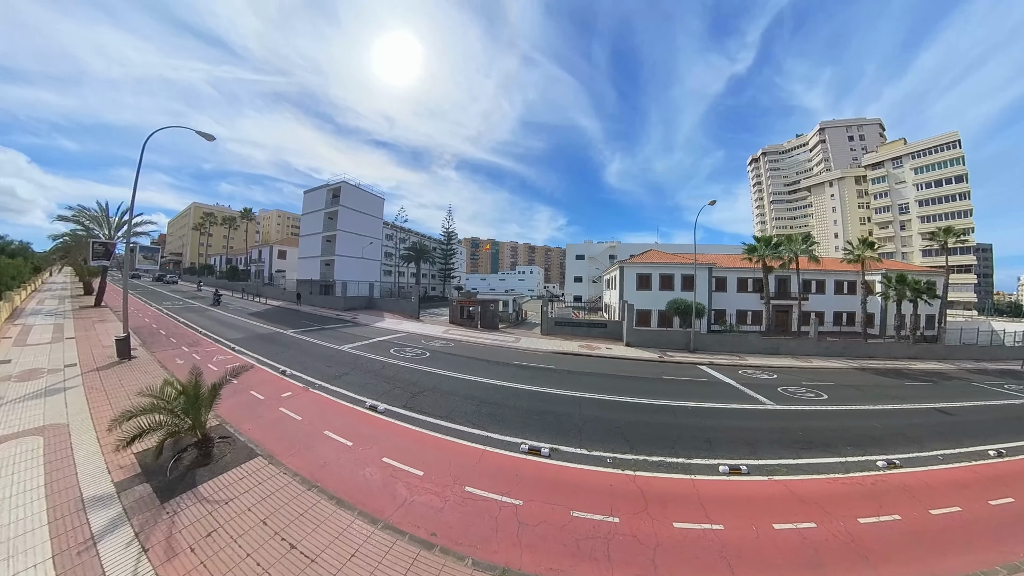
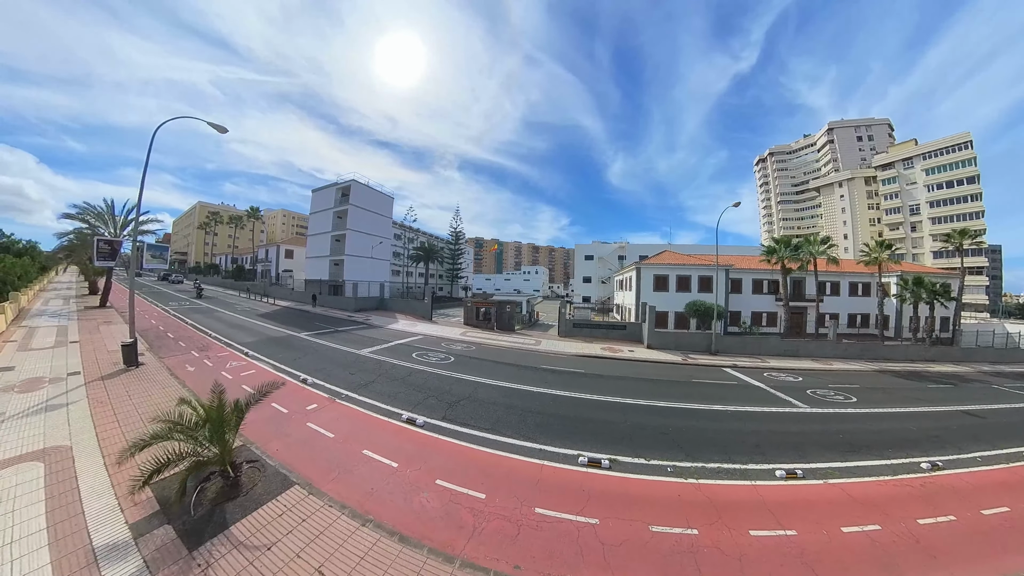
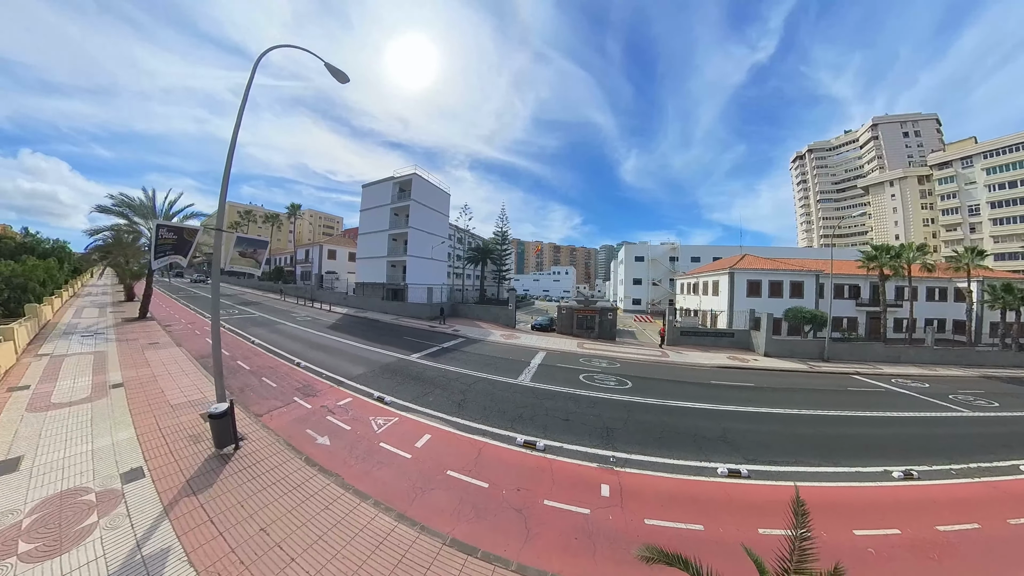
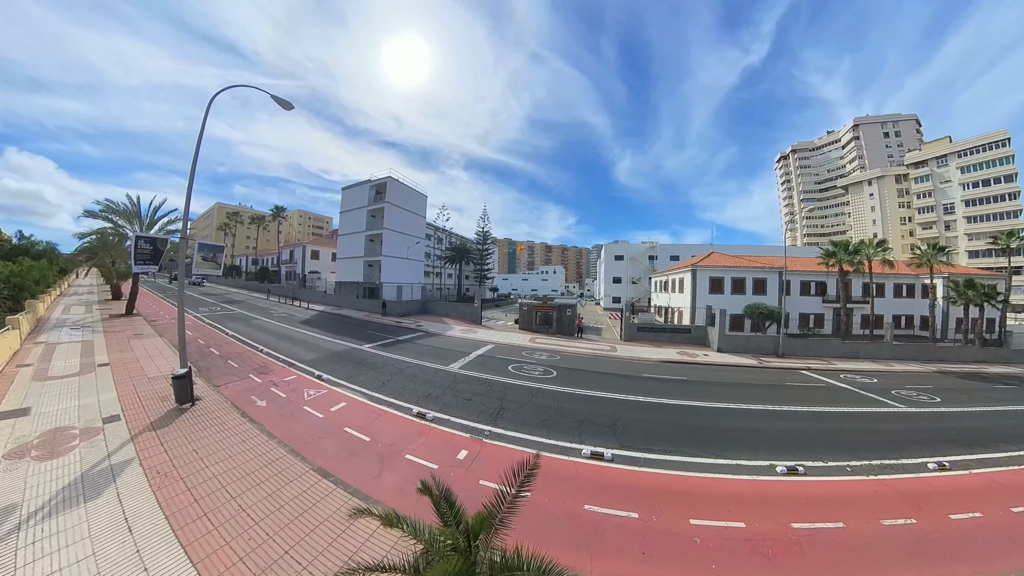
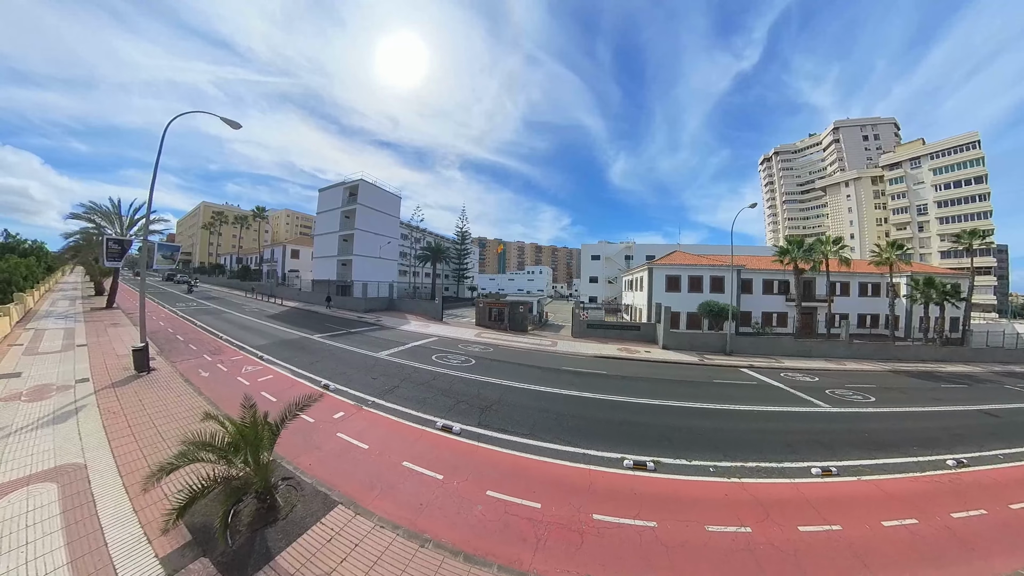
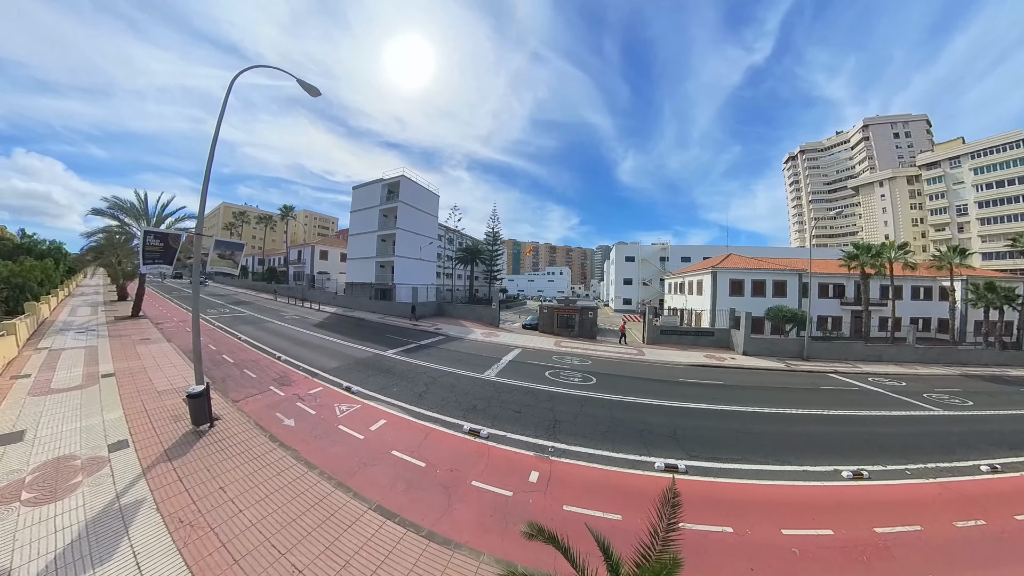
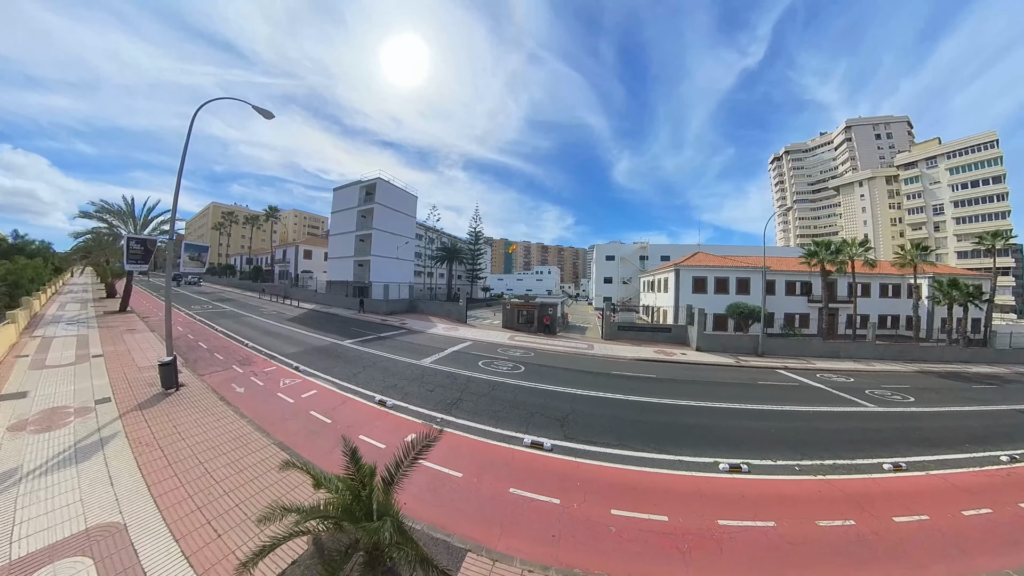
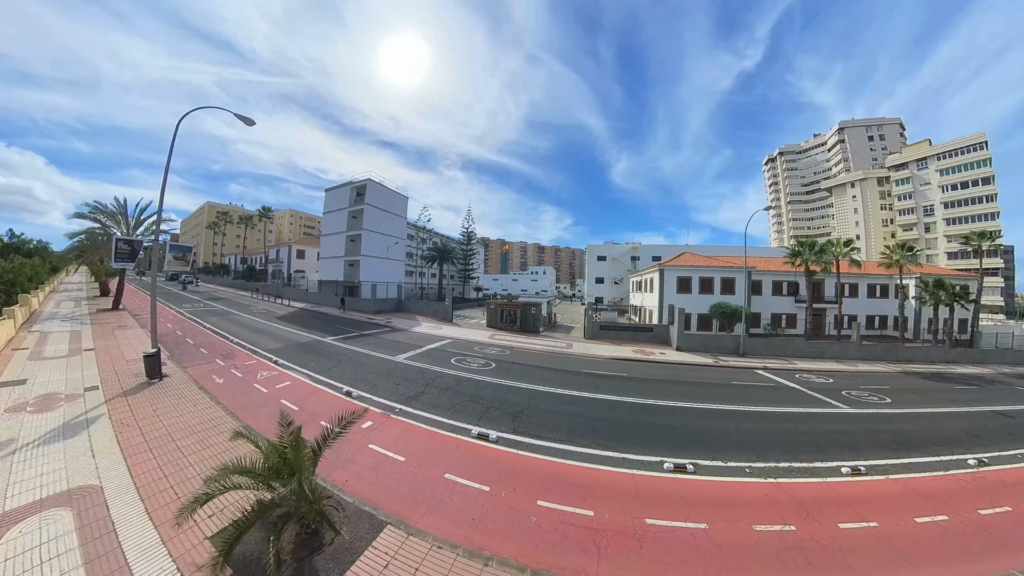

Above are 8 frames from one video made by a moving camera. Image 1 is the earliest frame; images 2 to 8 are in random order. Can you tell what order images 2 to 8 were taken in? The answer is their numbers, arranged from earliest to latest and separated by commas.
2, 5, 8, 7, 4, 6, 3
